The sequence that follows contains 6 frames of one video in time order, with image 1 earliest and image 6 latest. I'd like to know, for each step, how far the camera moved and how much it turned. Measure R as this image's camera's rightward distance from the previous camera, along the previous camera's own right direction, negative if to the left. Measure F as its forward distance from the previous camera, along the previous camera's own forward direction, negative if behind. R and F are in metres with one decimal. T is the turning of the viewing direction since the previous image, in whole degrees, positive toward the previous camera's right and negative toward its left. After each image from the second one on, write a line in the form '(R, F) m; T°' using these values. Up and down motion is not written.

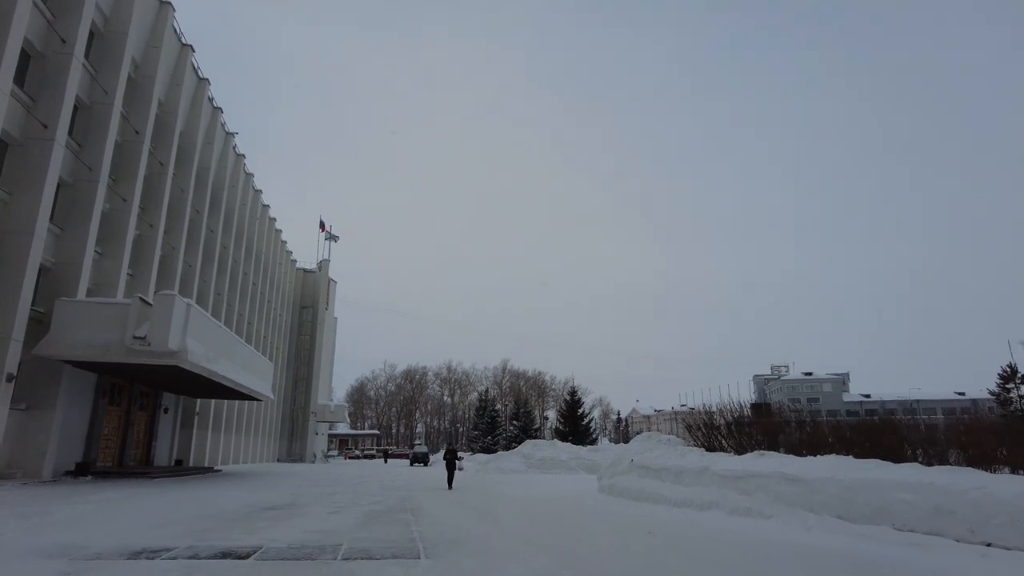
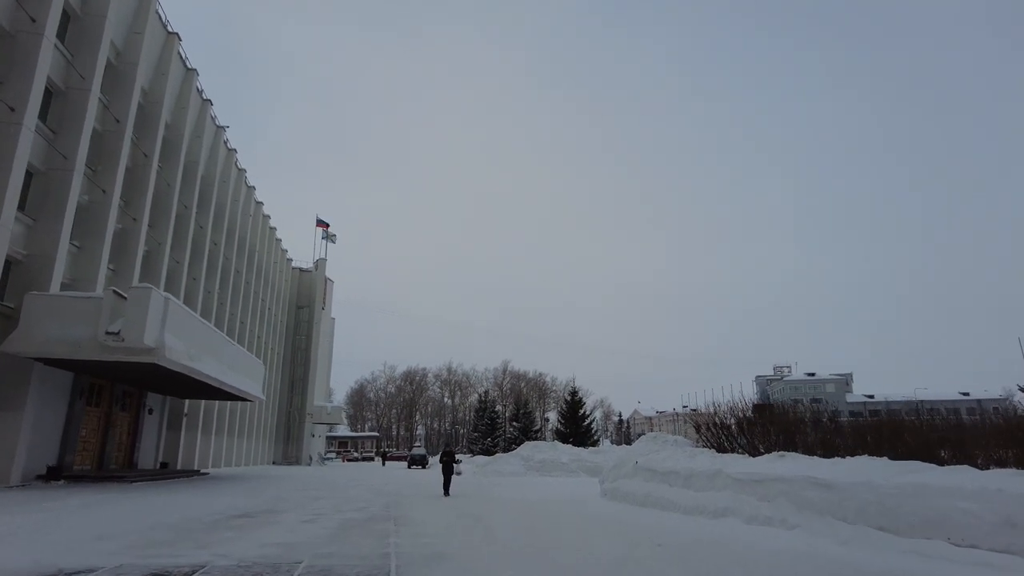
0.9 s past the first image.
(+0.1, +0.9) m; 0°
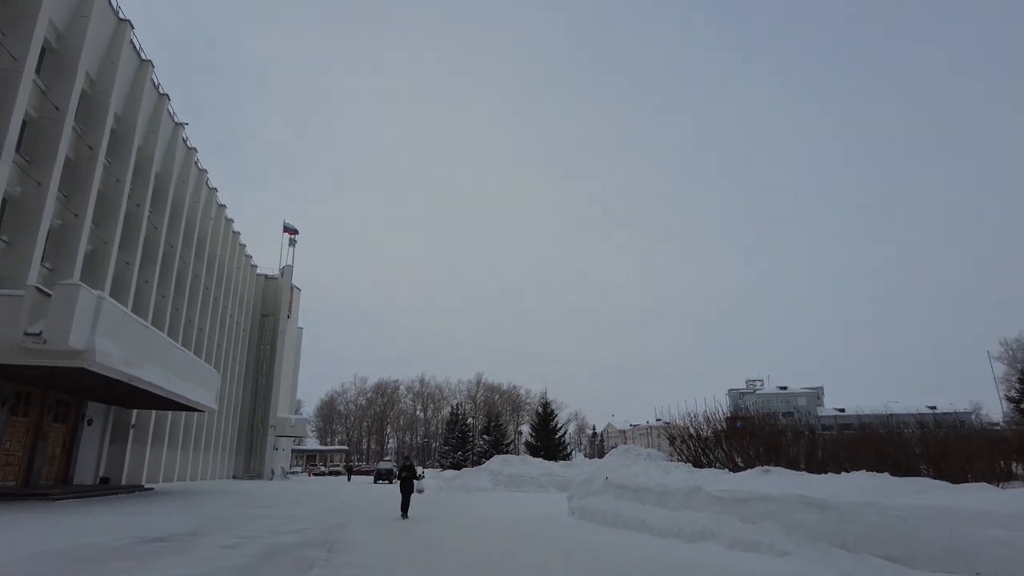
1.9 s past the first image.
(+0.2, +0.9) m; +2°
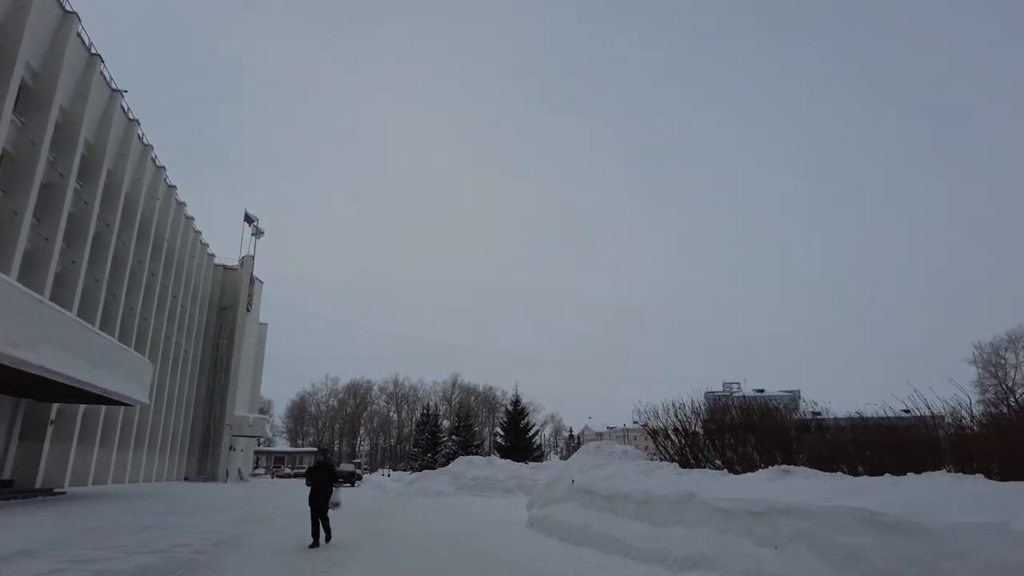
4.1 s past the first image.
(+0.5, +2.1) m; +2°
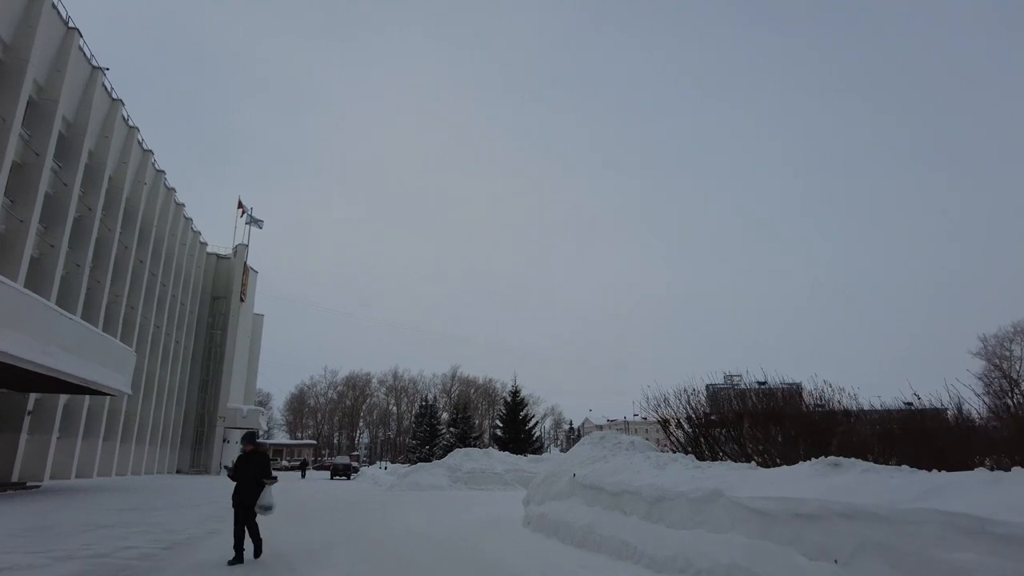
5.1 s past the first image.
(+0.1, +1.0) m; 0°
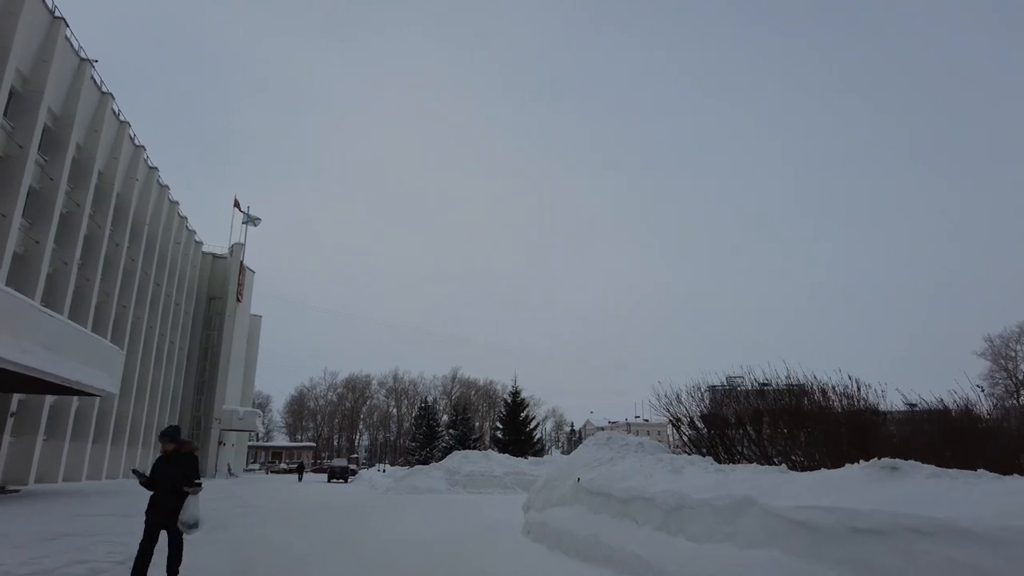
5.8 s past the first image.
(0.0, +0.7) m; 0°
